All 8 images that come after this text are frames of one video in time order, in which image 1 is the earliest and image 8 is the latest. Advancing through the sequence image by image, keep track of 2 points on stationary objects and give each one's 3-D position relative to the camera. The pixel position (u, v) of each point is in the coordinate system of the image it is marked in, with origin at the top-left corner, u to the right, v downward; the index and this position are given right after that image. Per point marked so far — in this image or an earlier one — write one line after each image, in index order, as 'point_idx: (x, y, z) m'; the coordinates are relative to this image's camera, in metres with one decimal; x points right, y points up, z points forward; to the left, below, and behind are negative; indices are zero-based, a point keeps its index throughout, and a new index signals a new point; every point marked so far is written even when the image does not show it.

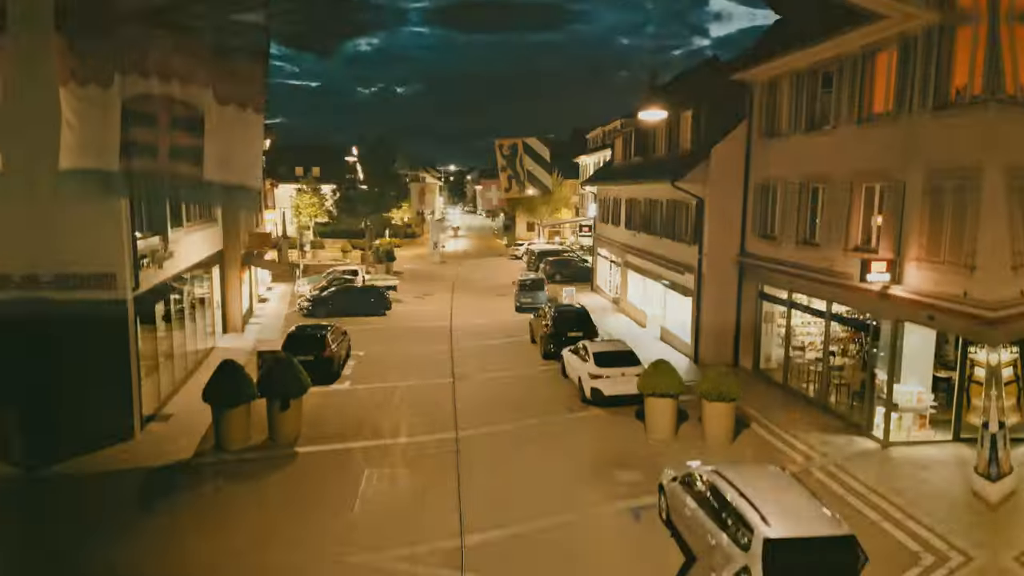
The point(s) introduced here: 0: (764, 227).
0: (+3.3, +0.8, +17.4) m
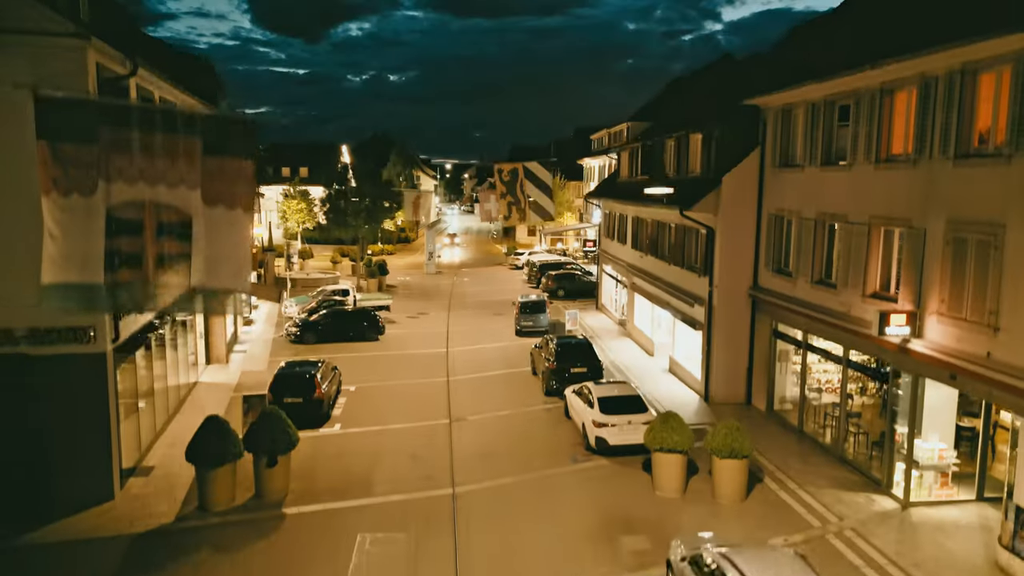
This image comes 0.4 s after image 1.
0: (+3.3, +0.3, +17.0) m
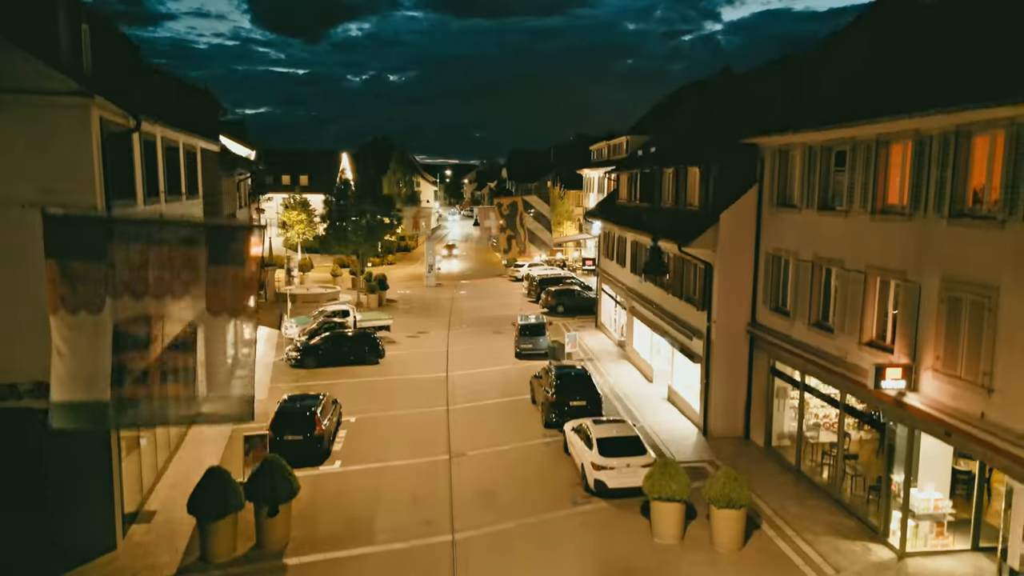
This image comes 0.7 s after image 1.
0: (+3.3, -0.1, +17.1) m
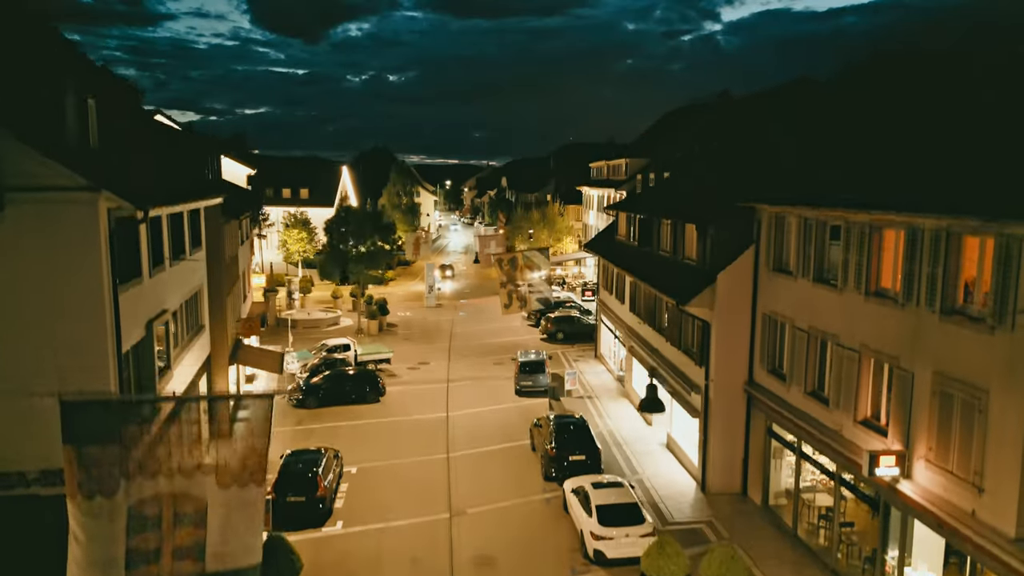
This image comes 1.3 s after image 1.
0: (+3.3, -0.9, +17.3) m
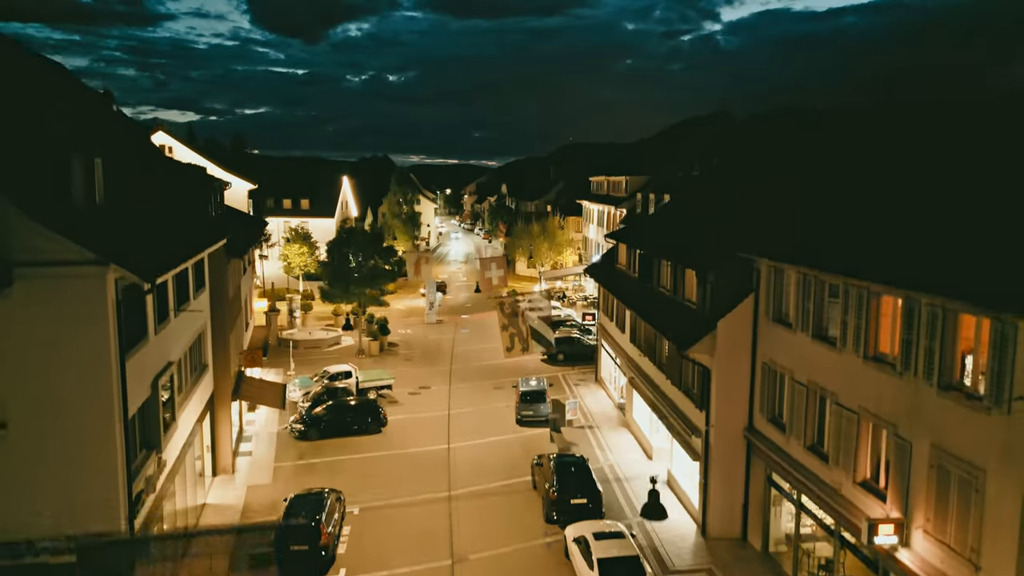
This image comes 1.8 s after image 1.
0: (+3.3, -1.6, +17.4) m
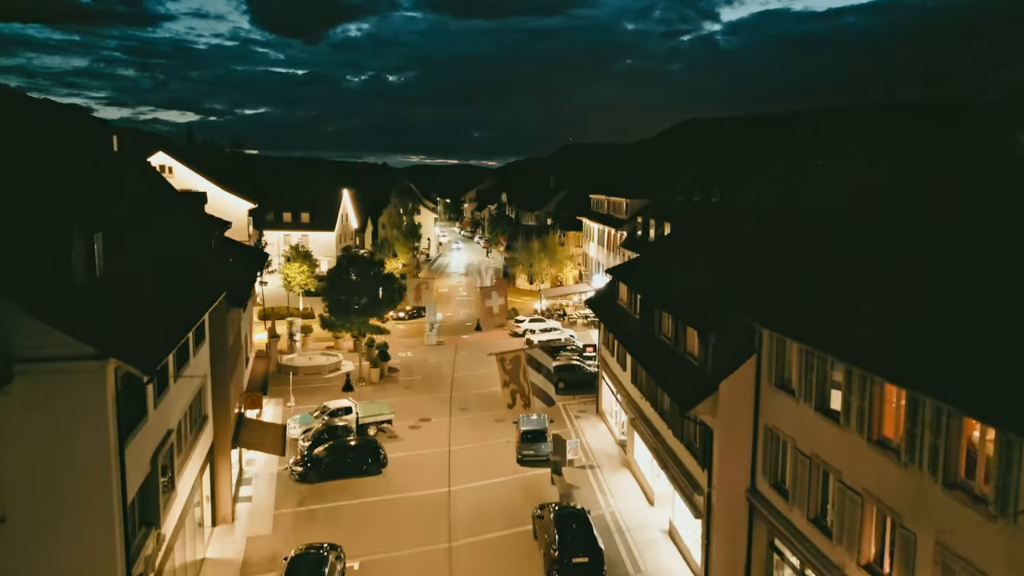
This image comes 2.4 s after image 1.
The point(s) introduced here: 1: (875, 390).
0: (+3.4, -2.4, +17.4) m
1: (+3.6, -1.0, +13.4) m
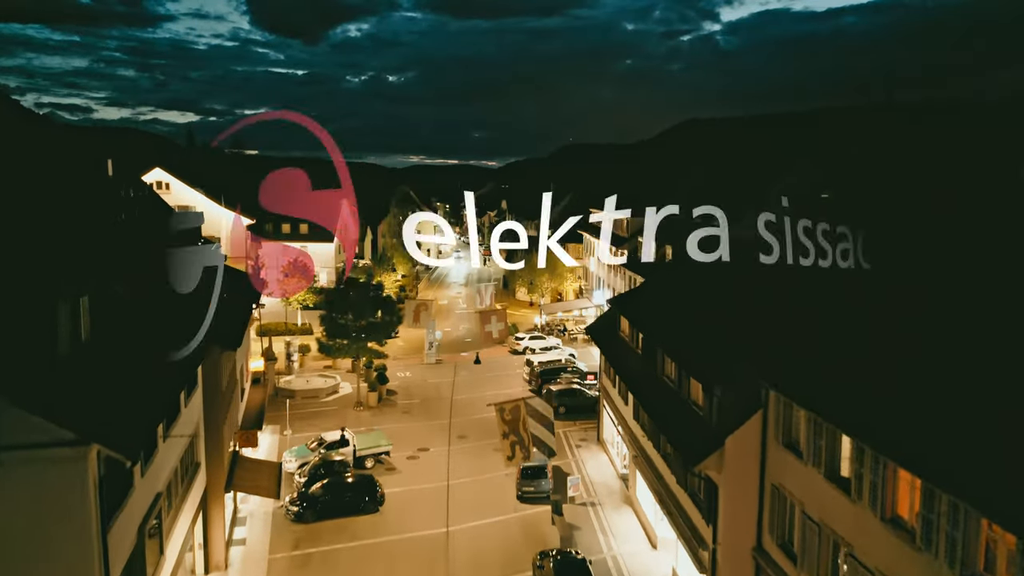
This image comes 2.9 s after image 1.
0: (+3.4, -3.1, +16.8) m
1: (+3.6, -1.7, +12.9) m
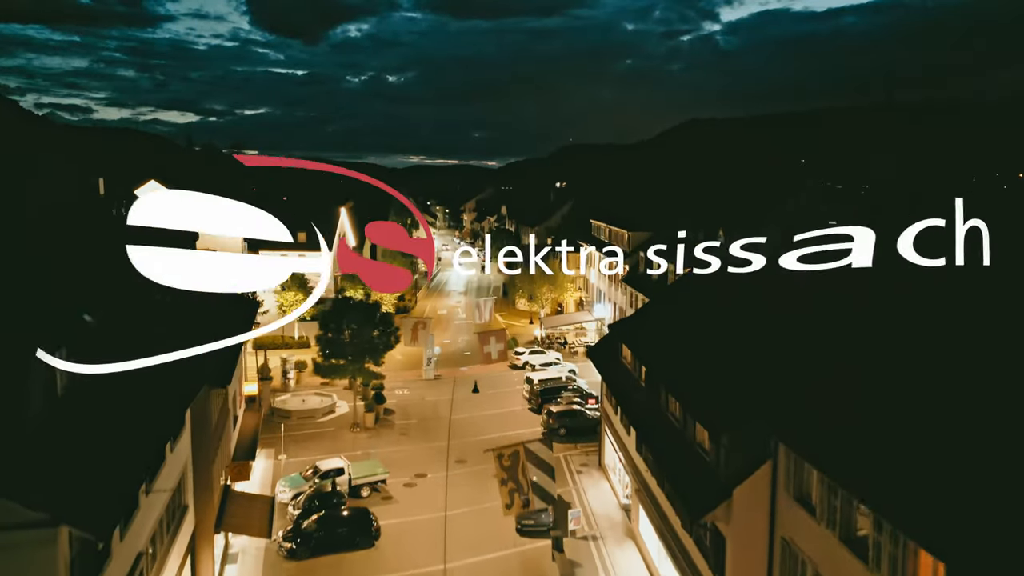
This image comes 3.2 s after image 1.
0: (+3.3, -3.6, +16.1) m
1: (+3.6, -2.2, +12.1) m
